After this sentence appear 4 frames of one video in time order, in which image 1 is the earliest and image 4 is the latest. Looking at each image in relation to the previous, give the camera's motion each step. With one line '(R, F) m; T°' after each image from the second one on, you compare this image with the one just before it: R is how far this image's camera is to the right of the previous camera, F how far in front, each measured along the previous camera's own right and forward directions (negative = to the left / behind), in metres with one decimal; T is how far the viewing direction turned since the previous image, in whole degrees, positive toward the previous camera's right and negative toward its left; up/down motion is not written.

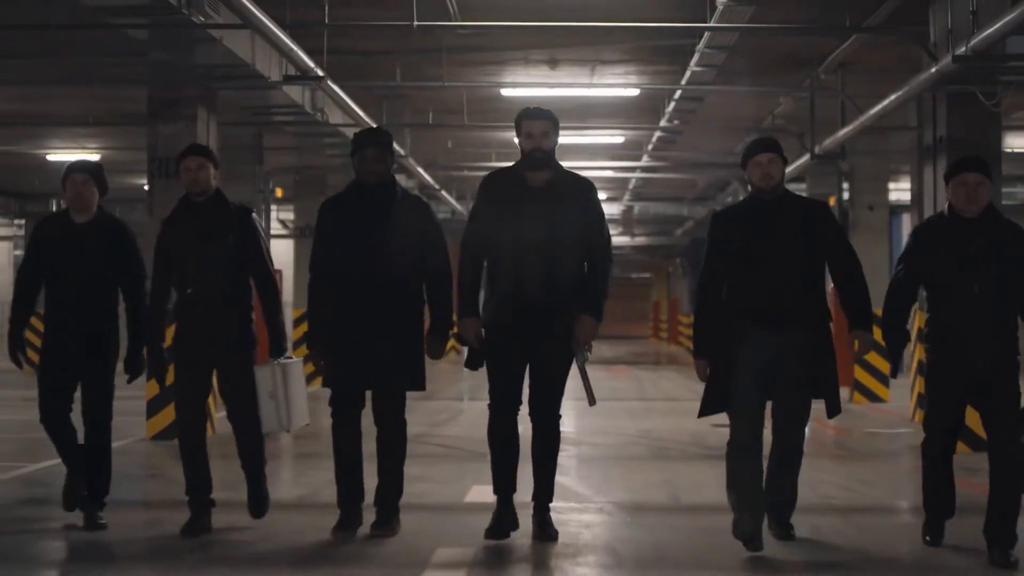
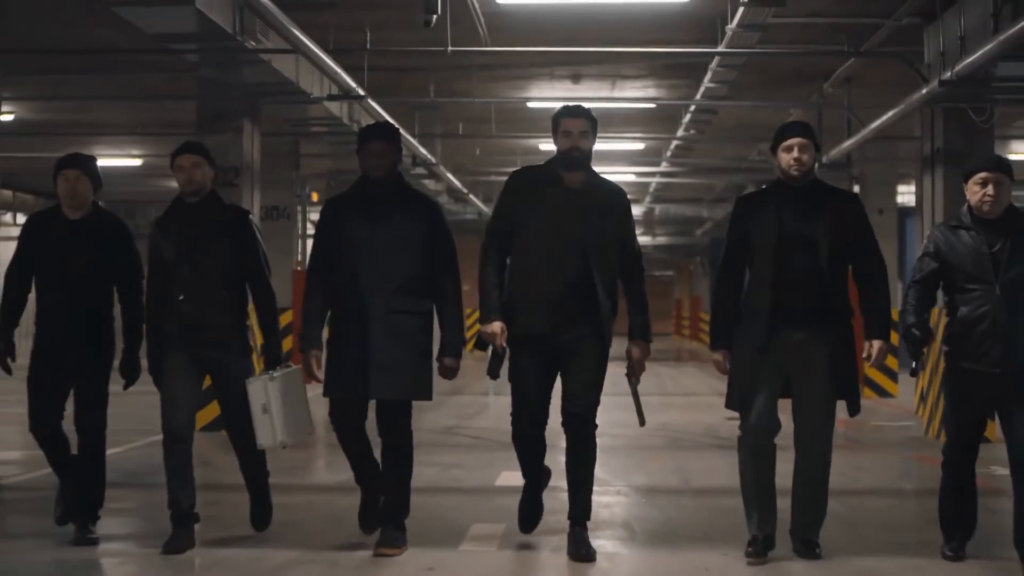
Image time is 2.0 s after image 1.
(0.0, -0.6) m; -1°
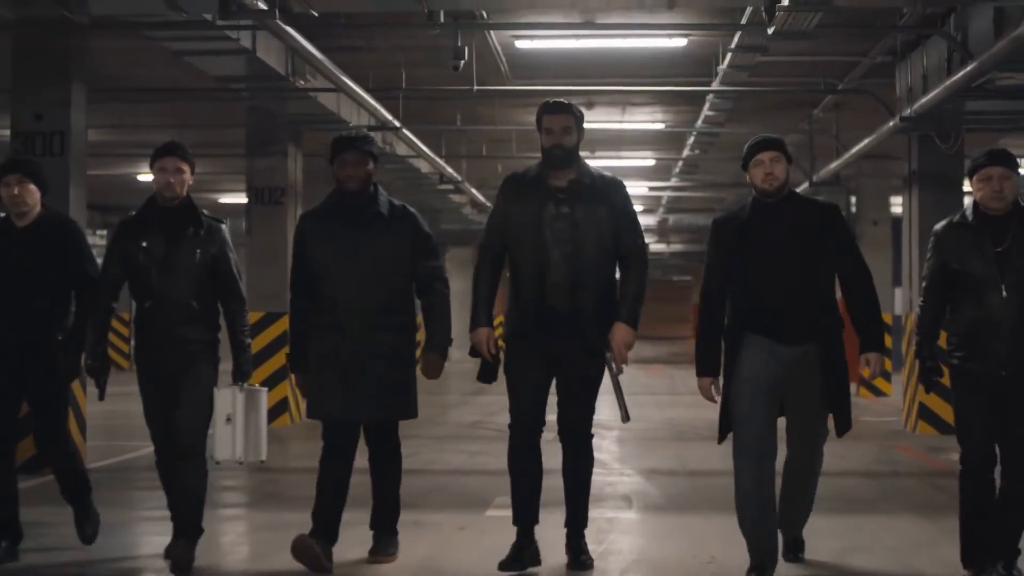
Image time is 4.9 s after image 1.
(0.0, -1.1) m; -1°
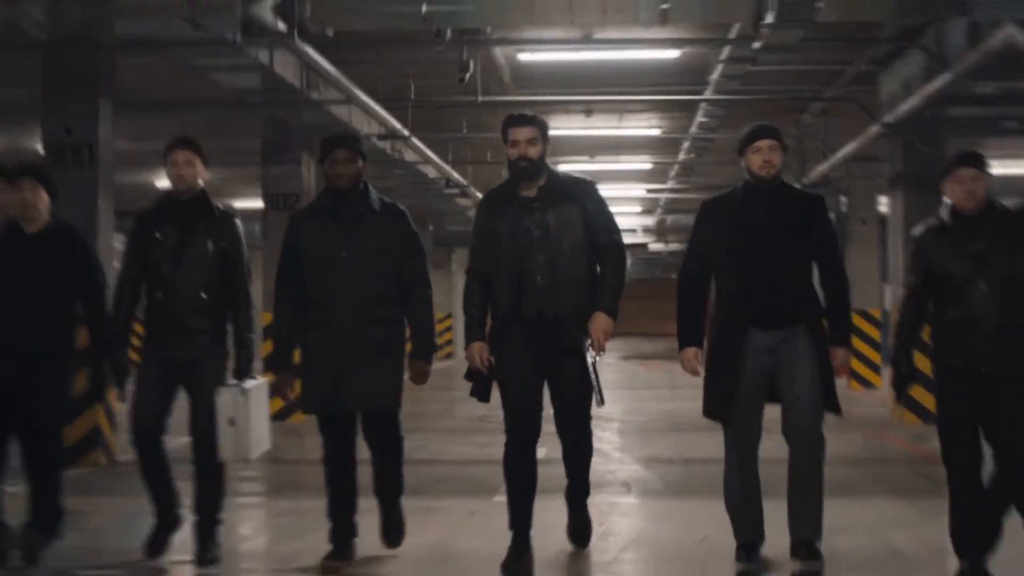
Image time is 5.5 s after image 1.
(0.0, -0.5) m; 0°
